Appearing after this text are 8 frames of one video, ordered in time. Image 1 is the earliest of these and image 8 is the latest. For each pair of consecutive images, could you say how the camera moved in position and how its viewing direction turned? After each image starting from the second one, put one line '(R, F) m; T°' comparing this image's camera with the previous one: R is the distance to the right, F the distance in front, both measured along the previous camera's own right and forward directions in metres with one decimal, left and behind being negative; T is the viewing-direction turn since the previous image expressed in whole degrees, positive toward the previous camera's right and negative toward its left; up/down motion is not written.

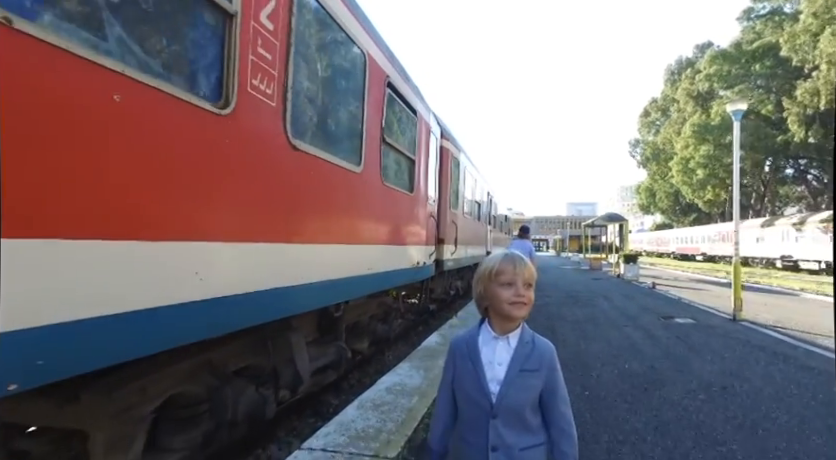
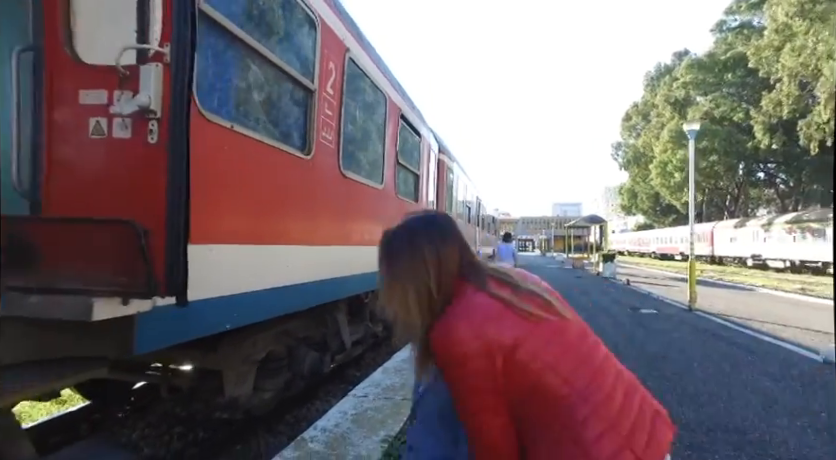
(-0.3, -1.3) m; +2°
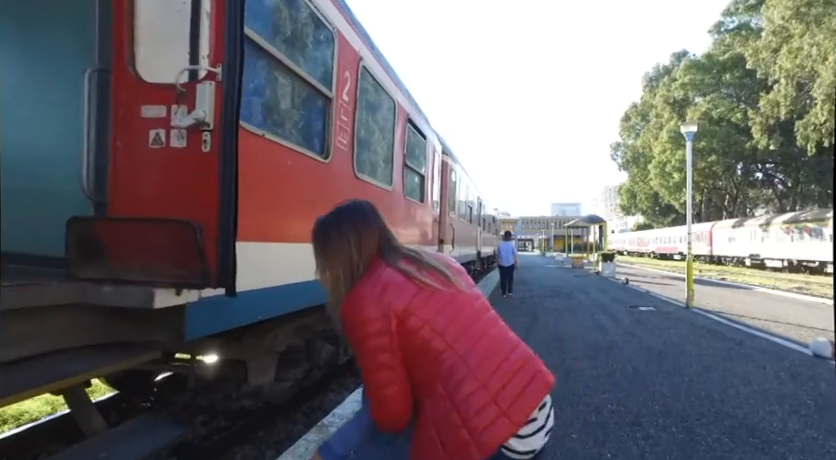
(-0.1, -0.3) m; 0°
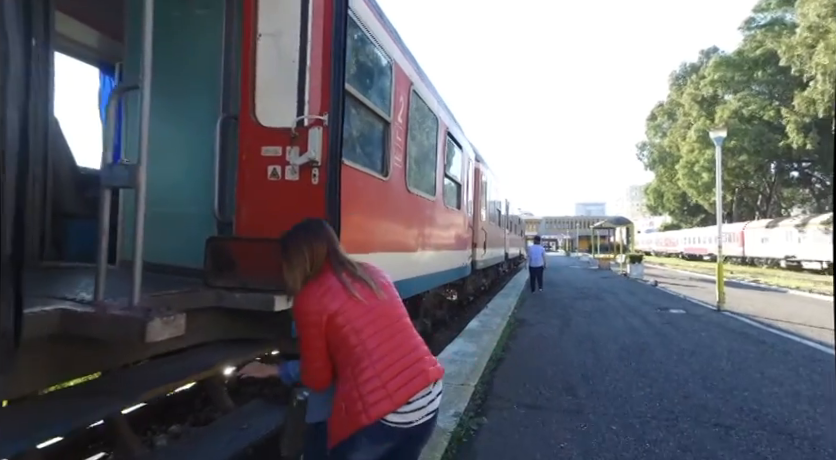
(-0.3, -0.5) m; -3°
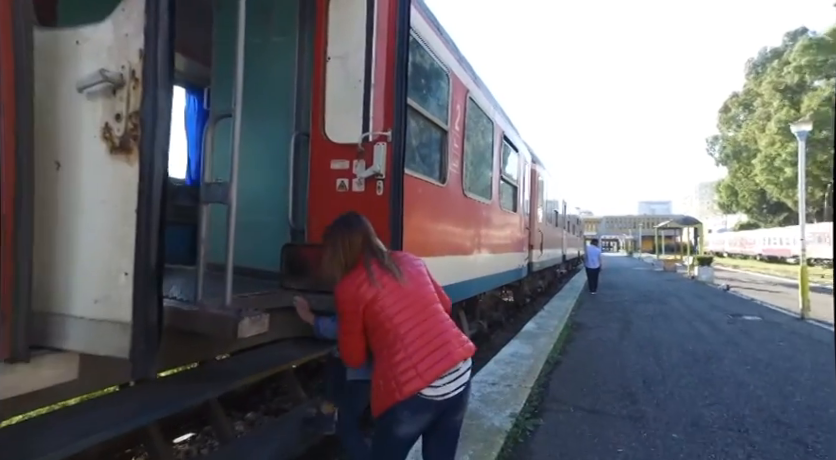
(0.0, -0.2) m; -6°
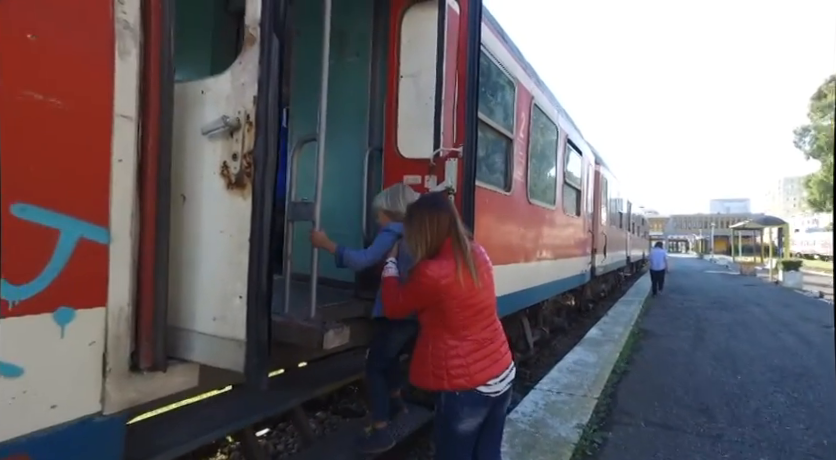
(-0.1, -0.1) m; -6°
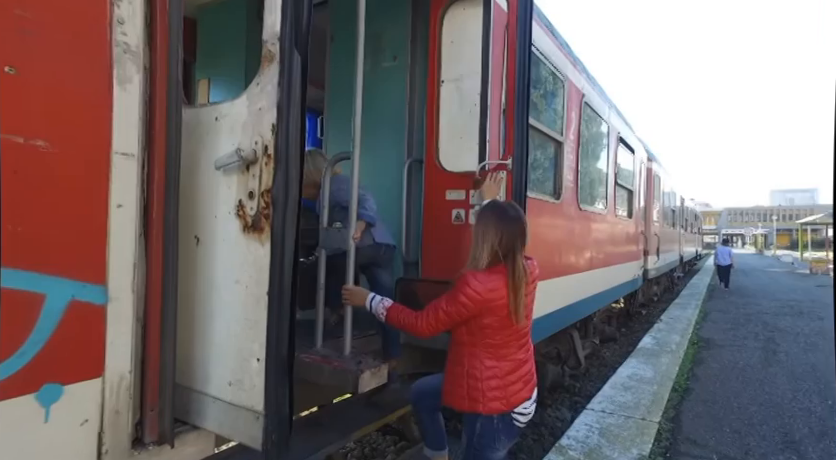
(0.0, +0.3) m; -5°
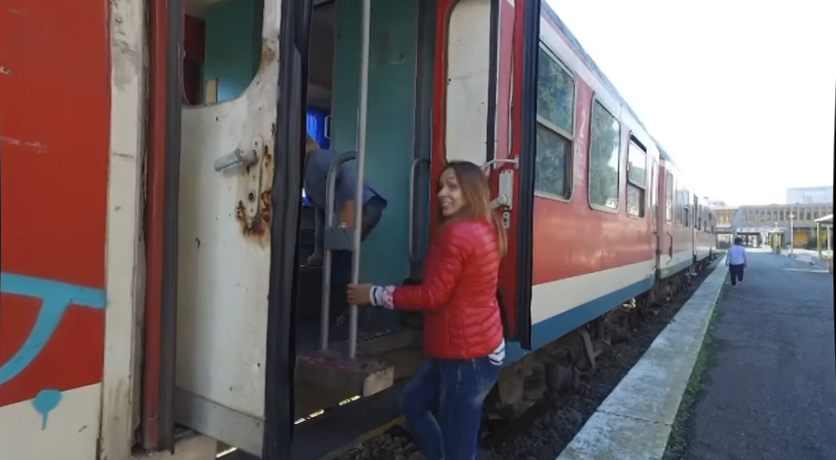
(0.0, 0.0) m; -1°
